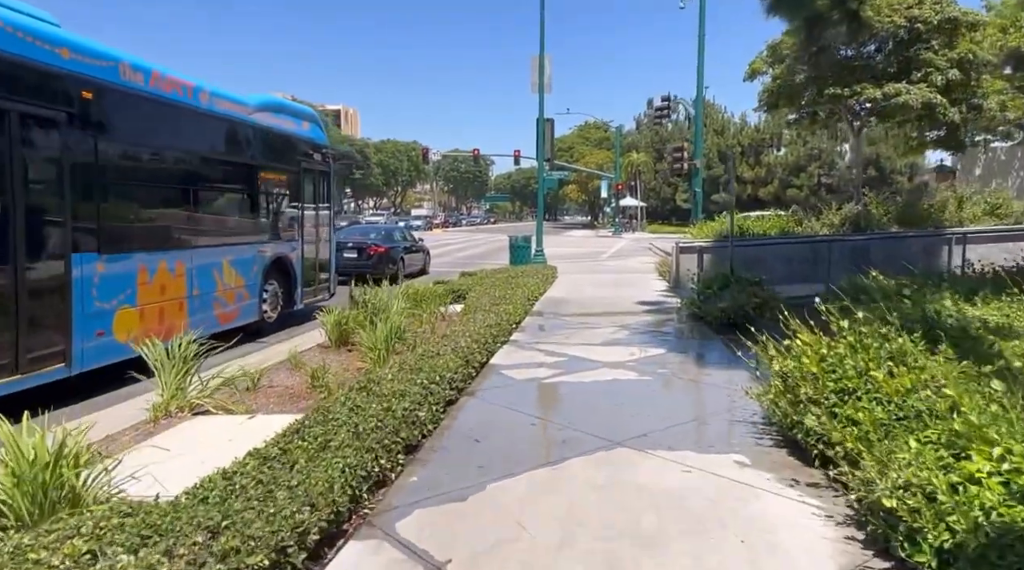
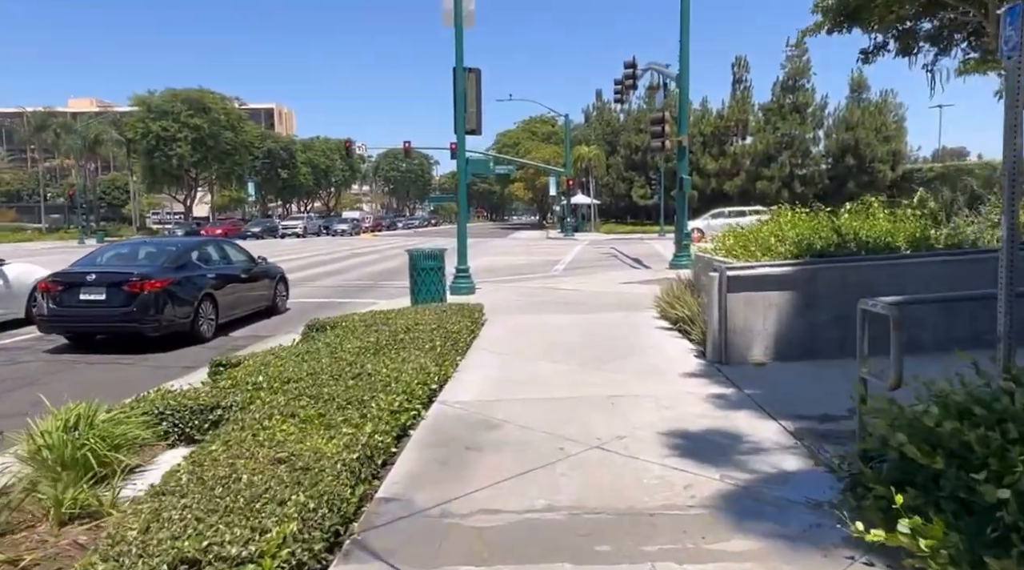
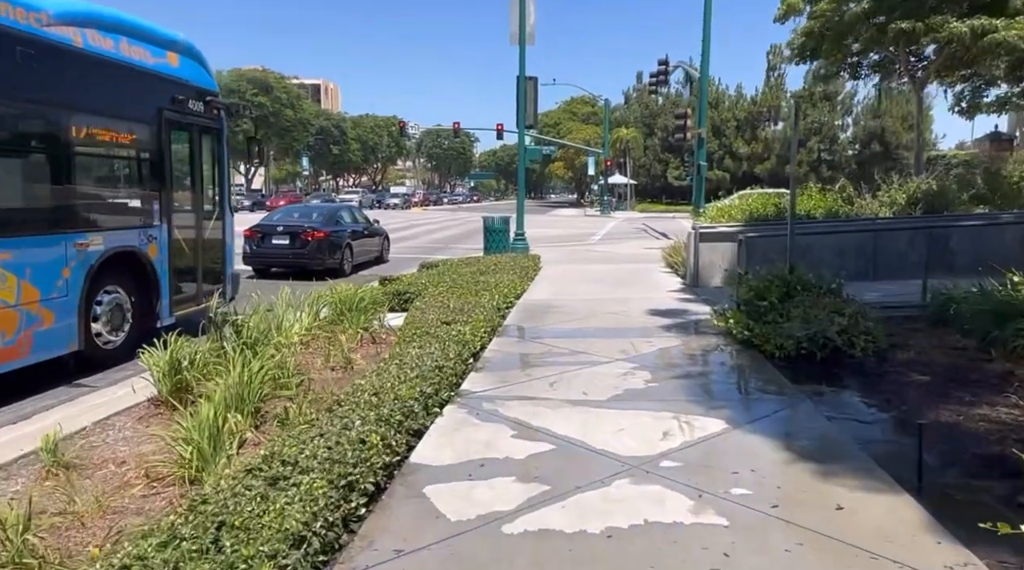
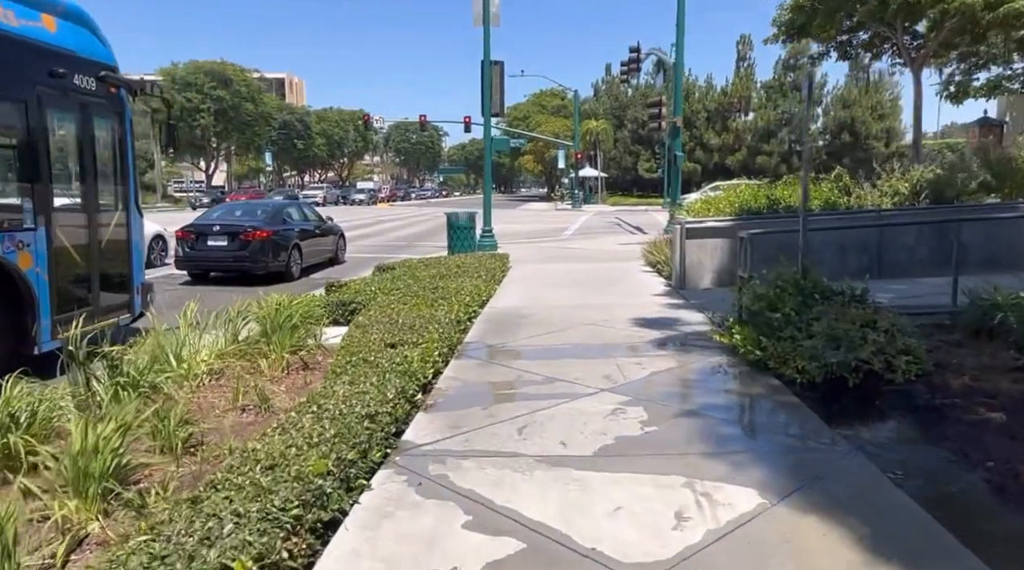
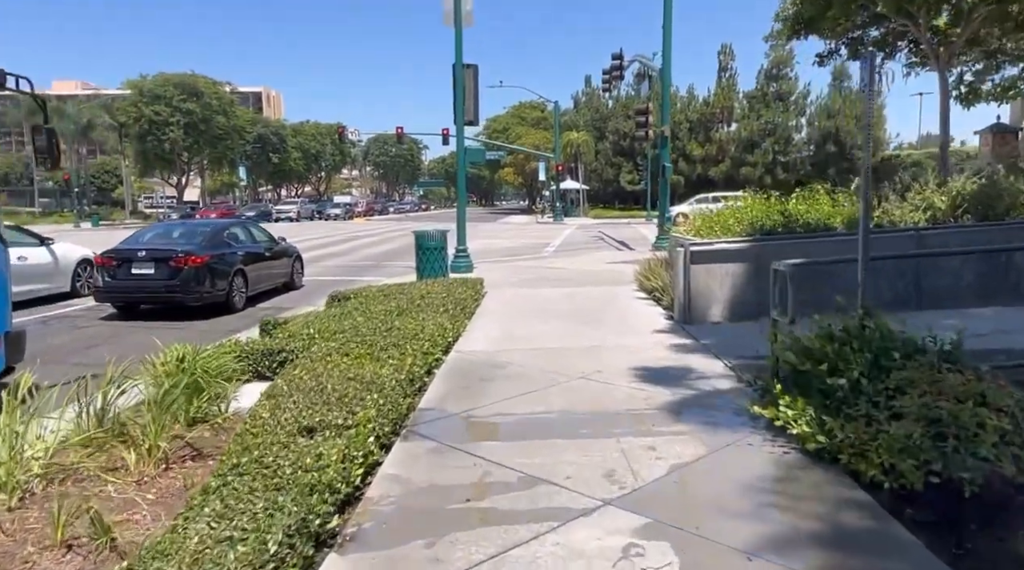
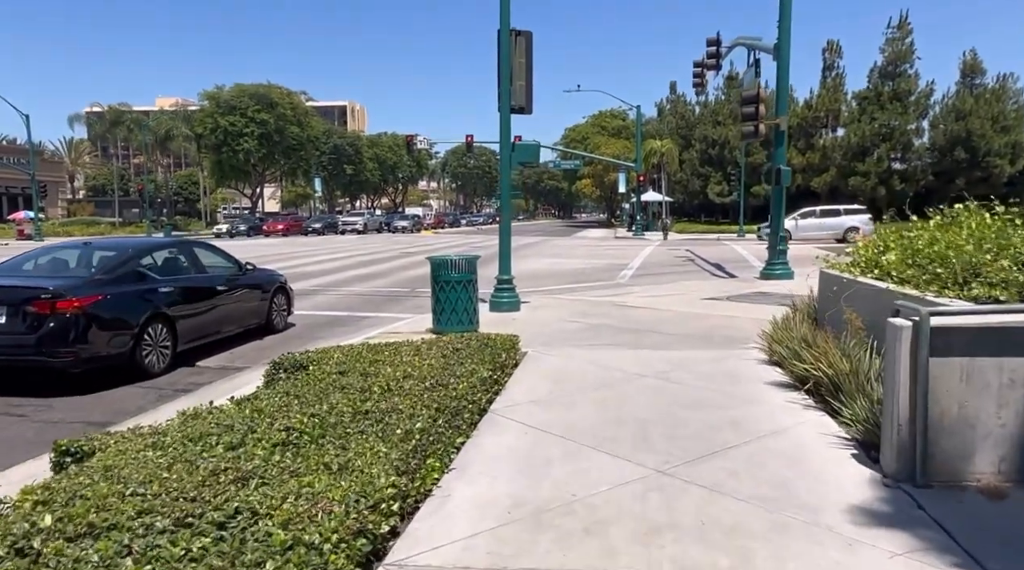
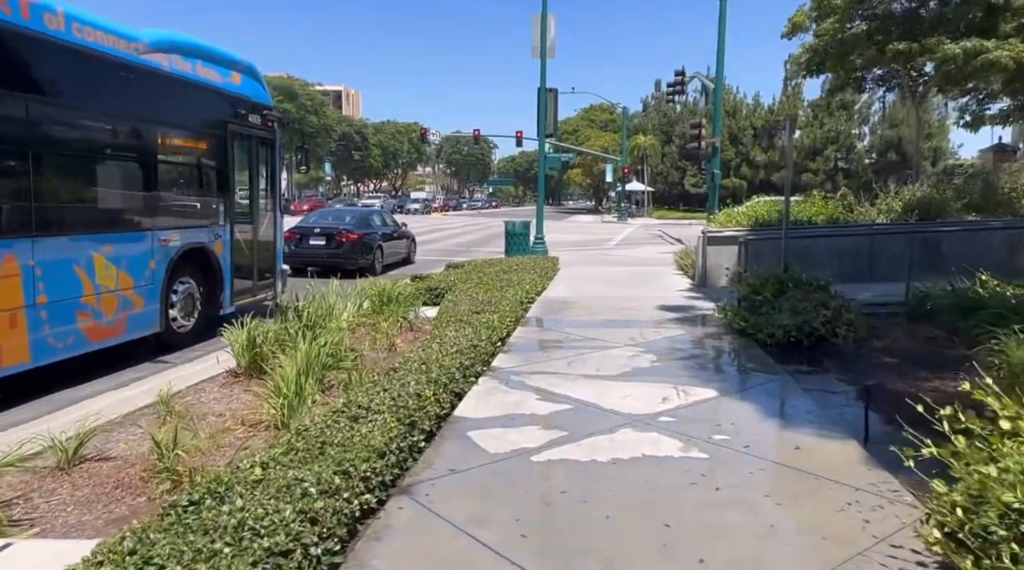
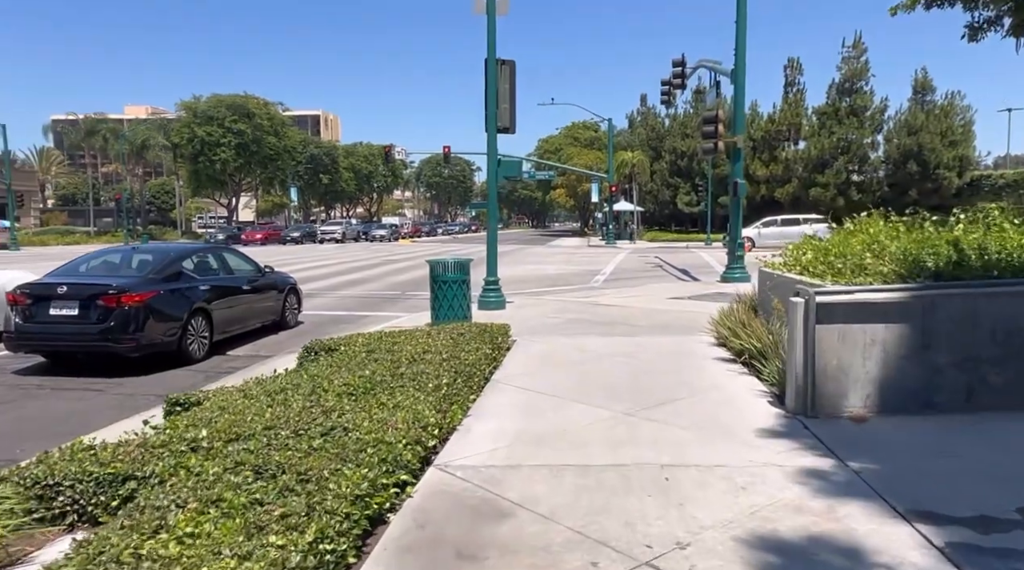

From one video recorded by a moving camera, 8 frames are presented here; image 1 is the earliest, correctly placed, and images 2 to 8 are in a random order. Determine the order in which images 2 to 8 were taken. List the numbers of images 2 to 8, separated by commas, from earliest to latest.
7, 3, 4, 5, 2, 8, 6
